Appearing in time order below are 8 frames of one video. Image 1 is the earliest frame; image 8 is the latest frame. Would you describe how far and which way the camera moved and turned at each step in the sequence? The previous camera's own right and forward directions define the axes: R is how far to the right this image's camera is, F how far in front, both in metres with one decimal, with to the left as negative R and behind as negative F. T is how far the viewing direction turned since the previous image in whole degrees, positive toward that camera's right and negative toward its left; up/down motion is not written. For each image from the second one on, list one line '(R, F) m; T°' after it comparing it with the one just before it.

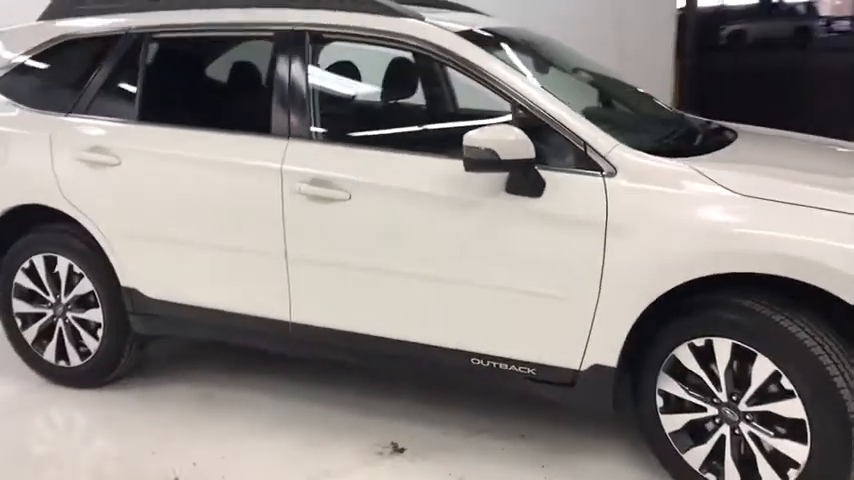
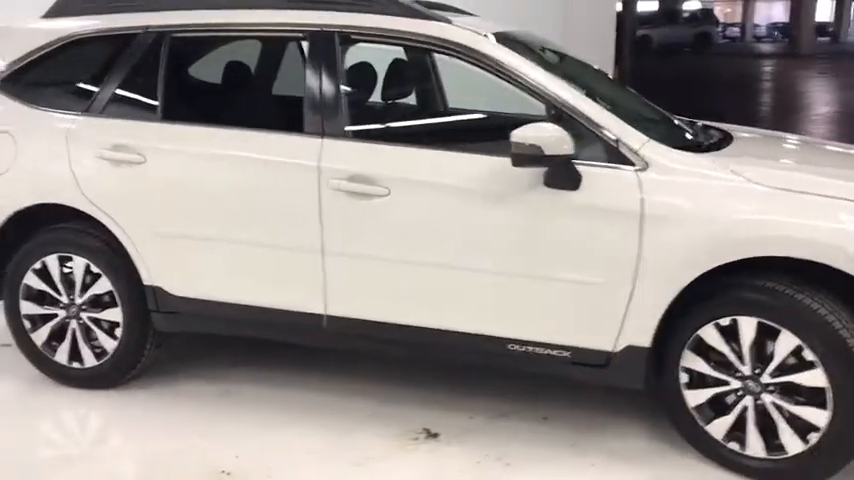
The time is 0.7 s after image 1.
(-0.4, -0.1) m; +6°
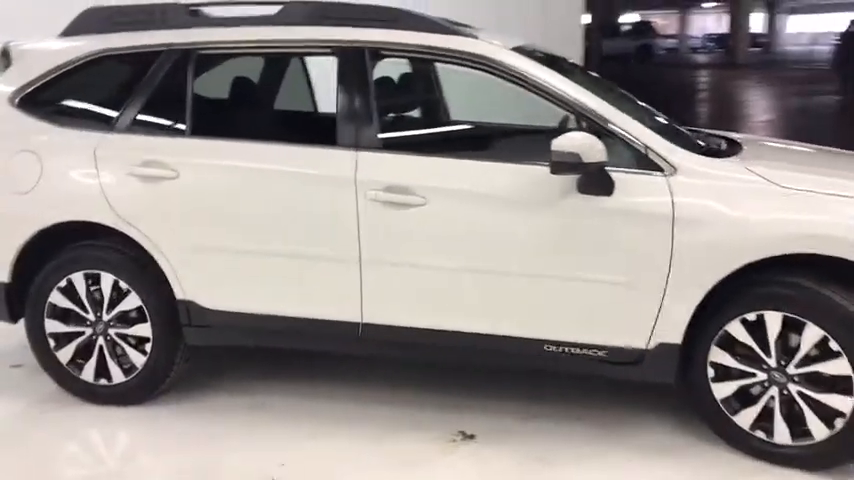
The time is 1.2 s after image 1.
(-0.3, -0.1) m; +4°
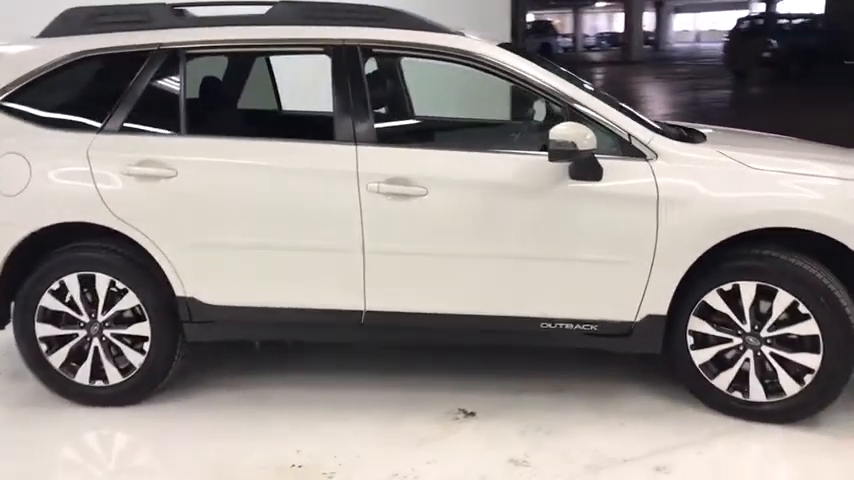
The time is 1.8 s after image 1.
(-0.4, -0.1) m; +7°
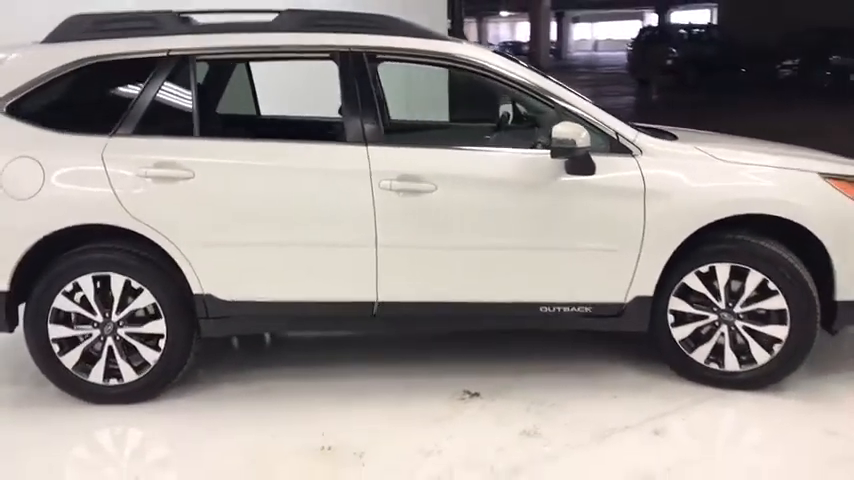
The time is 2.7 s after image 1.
(-0.4, -0.2) m; +7°
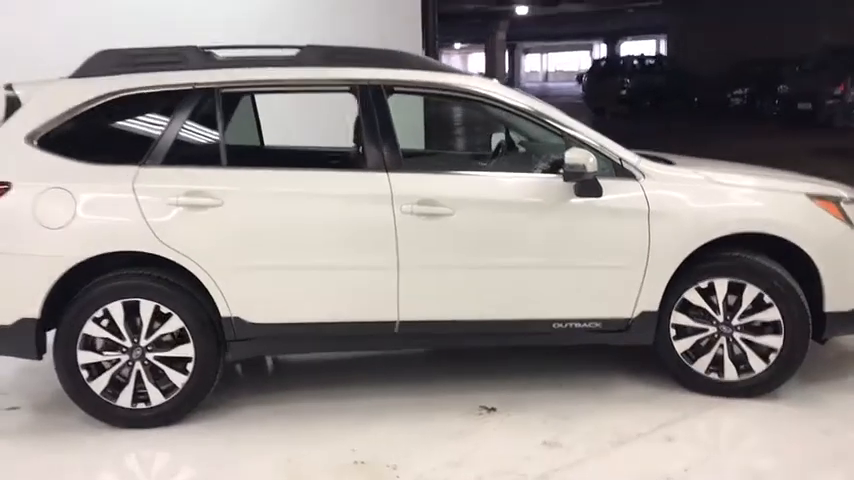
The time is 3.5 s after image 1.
(-0.3, -0.2) m; +3°
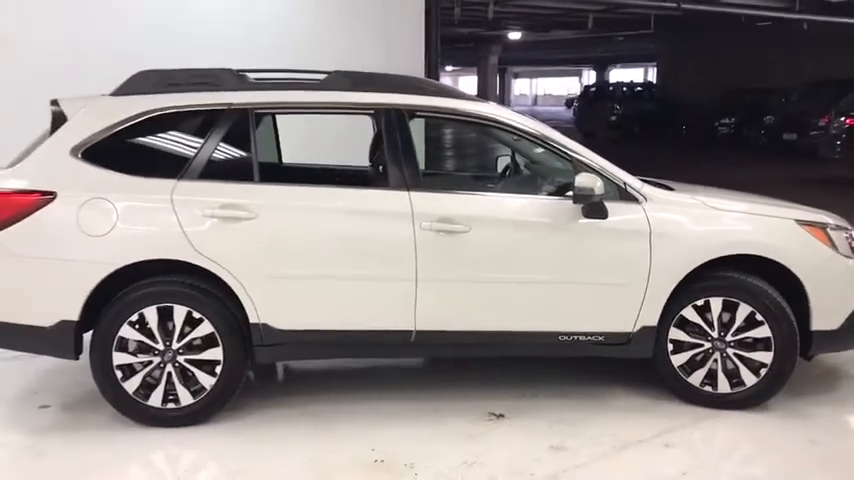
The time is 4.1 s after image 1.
(-0.1, -0.2) m; +1°
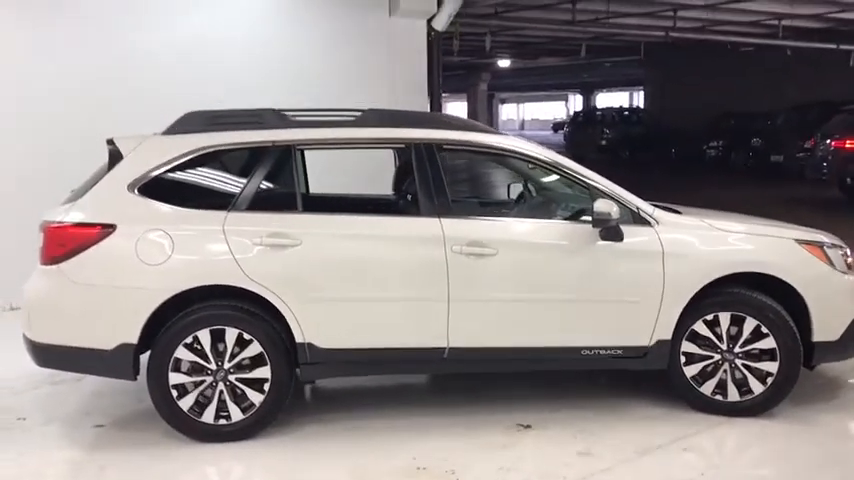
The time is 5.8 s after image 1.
(-0.2, -0.3) m; +1°
